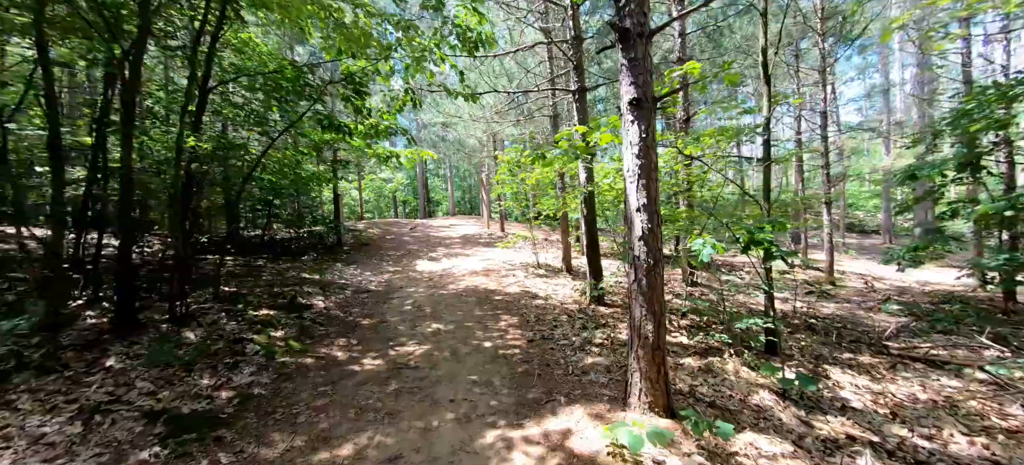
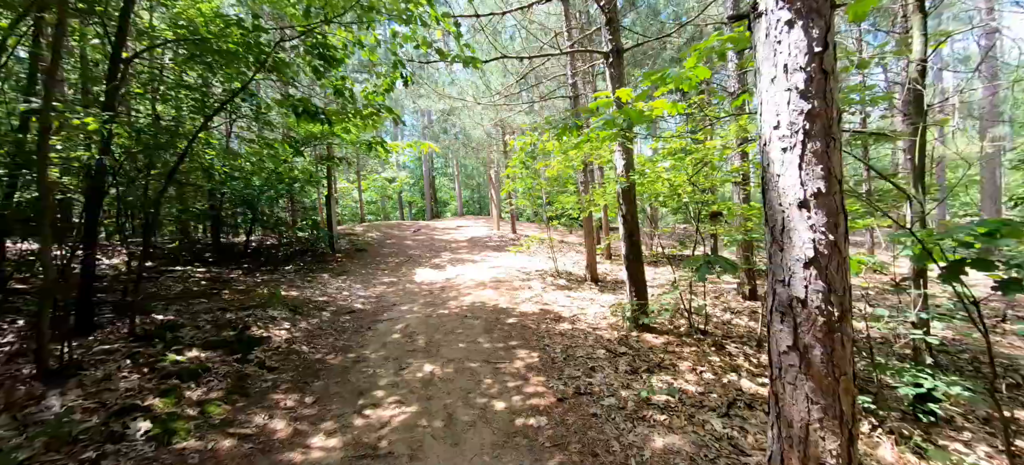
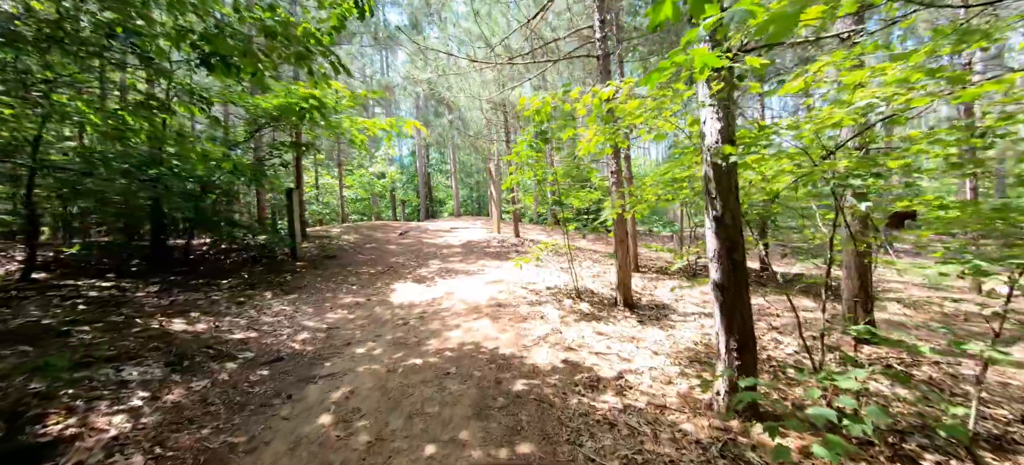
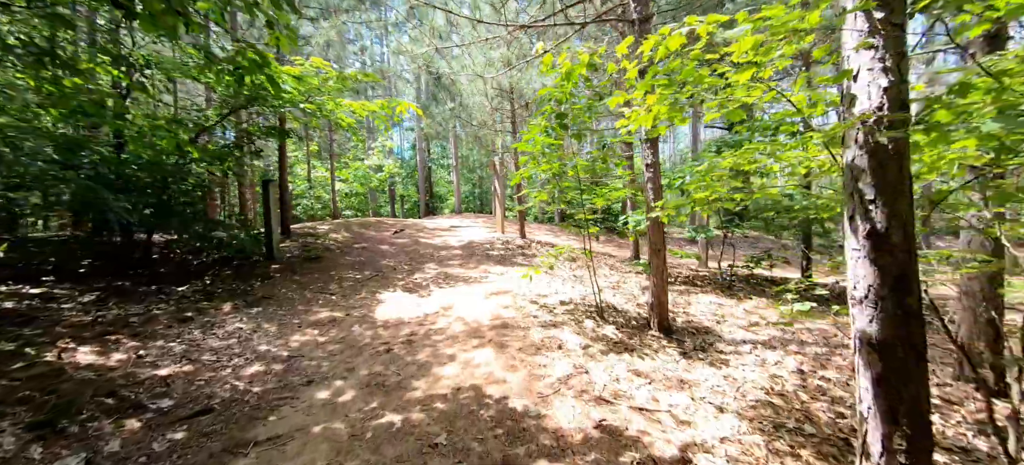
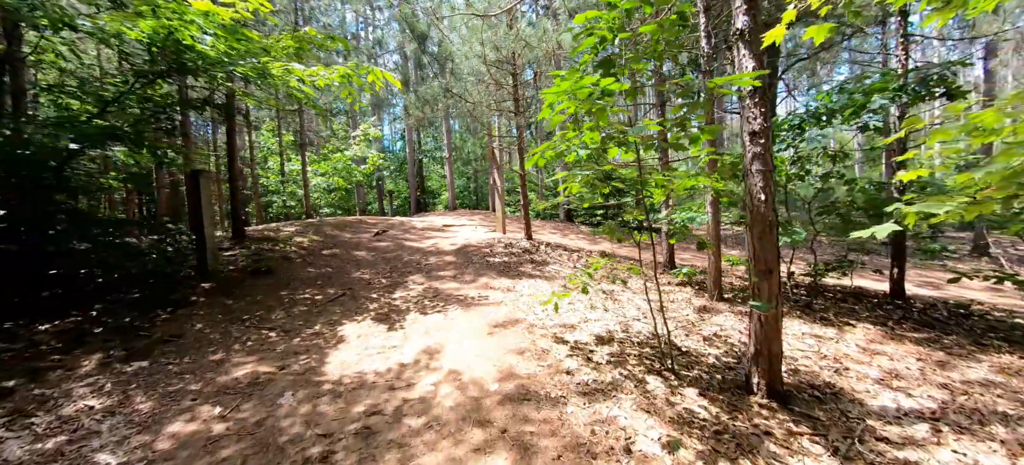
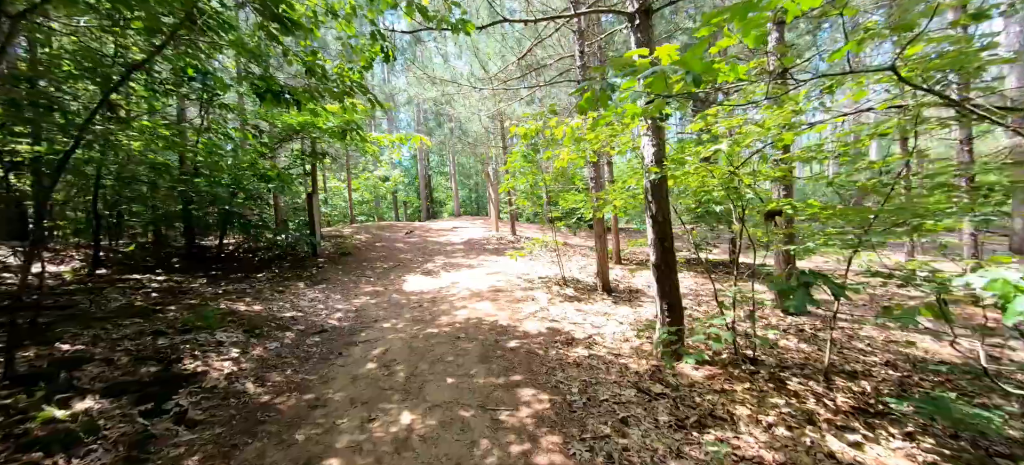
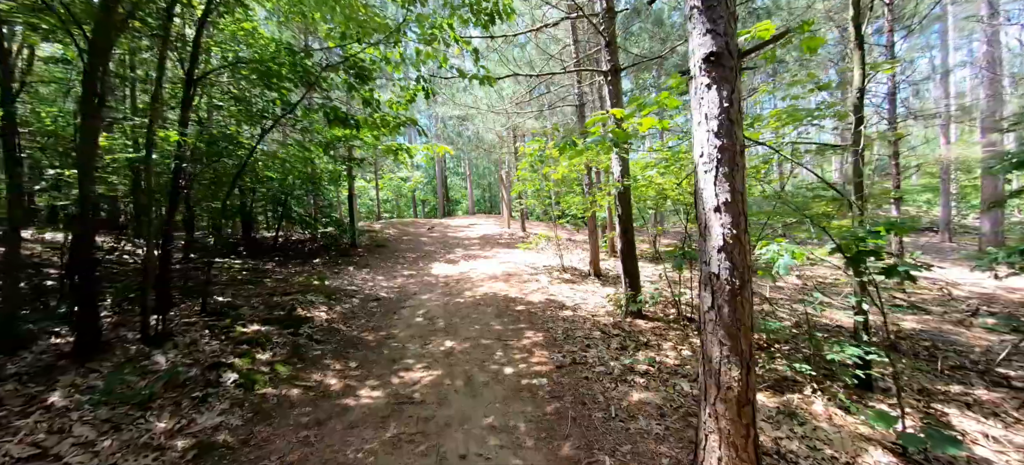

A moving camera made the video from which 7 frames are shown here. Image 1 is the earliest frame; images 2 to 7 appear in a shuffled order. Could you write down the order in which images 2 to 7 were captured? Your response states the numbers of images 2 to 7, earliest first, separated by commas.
7, 2, 6, 3, 4, 5
